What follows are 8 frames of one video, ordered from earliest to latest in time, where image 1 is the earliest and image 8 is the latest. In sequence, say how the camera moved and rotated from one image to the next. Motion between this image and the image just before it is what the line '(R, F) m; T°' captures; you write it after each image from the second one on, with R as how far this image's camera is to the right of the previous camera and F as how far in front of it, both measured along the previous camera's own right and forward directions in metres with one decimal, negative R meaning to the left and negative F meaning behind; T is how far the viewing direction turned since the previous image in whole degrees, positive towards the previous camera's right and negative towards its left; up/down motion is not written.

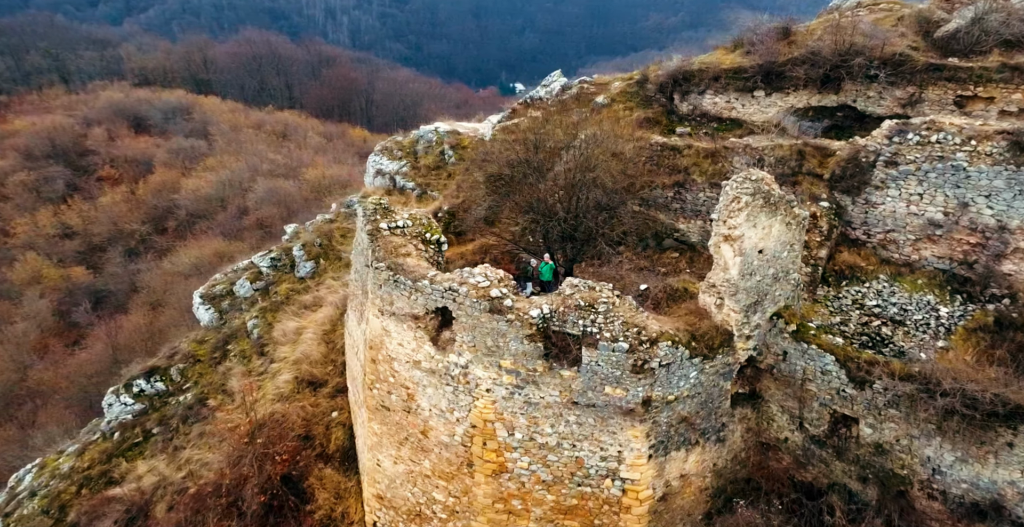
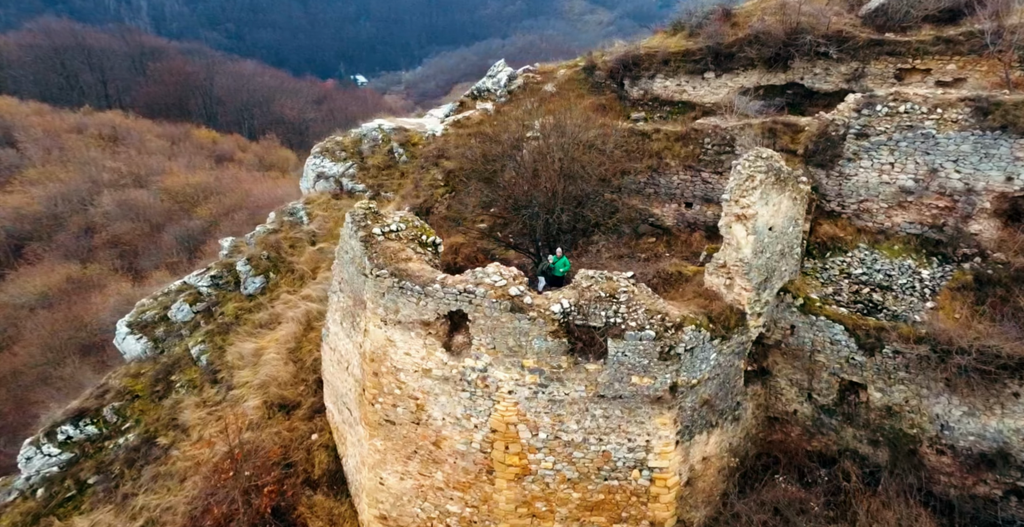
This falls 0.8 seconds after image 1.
(-1.3, +0.5) m; +8°
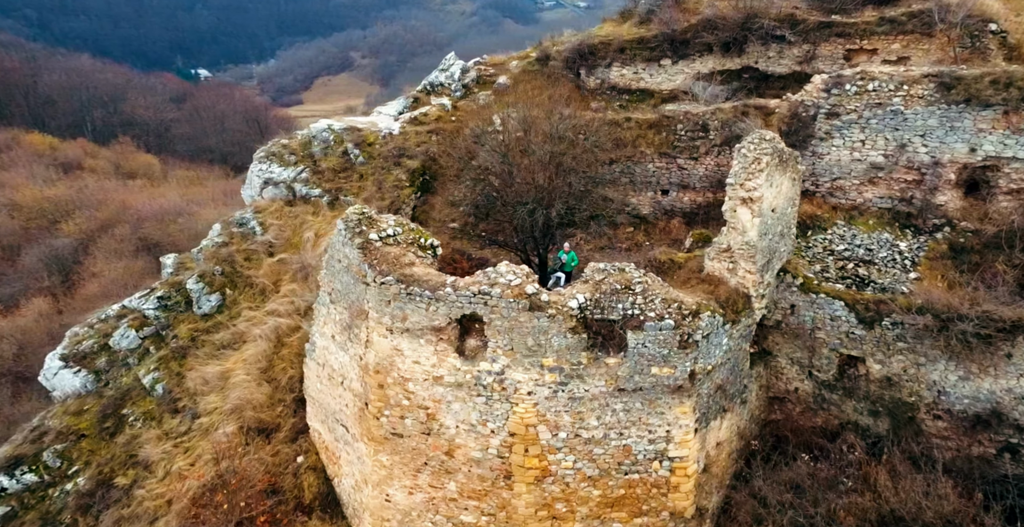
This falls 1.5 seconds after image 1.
(-1.0, +0.4) m; +7°
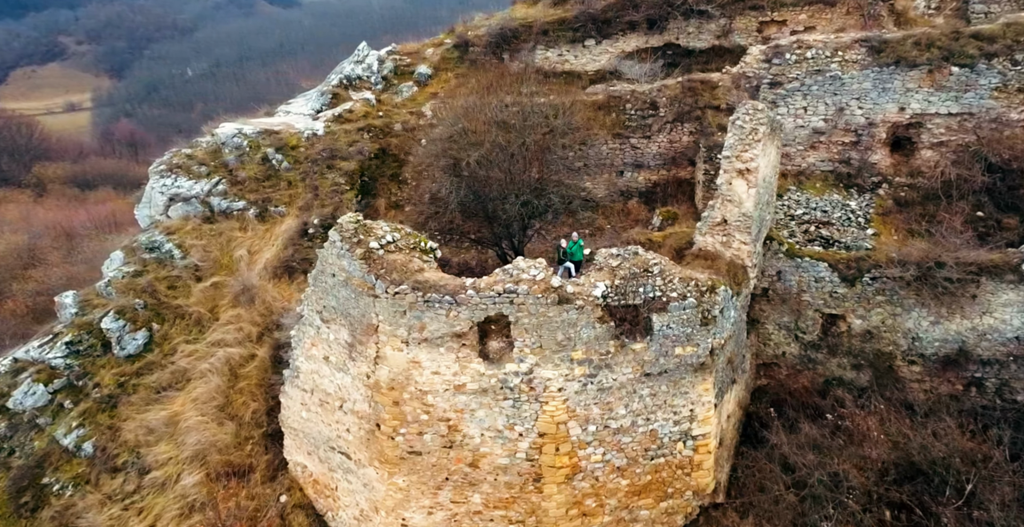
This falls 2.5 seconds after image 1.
(-1.5, +0.6) m; +11°
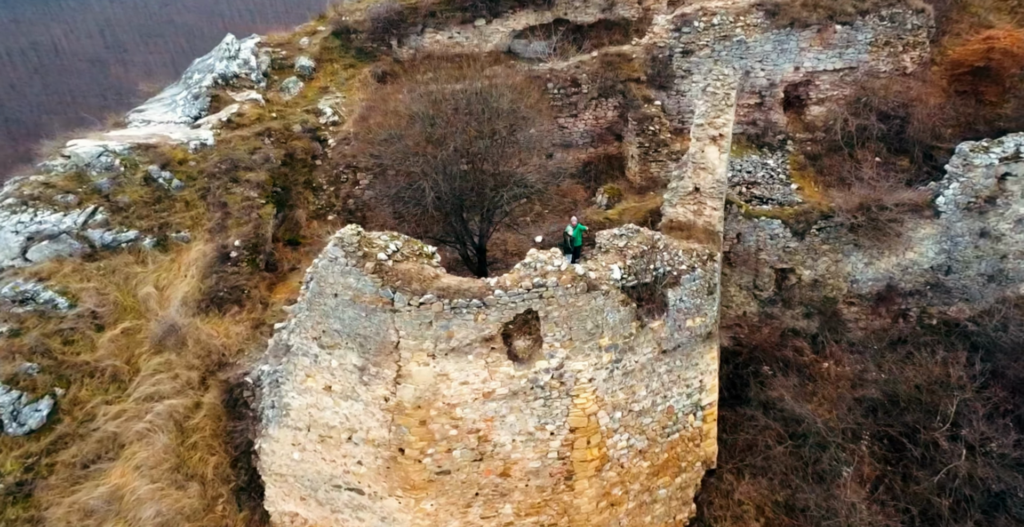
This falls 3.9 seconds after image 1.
(-1.7, +0.6) m; +14°
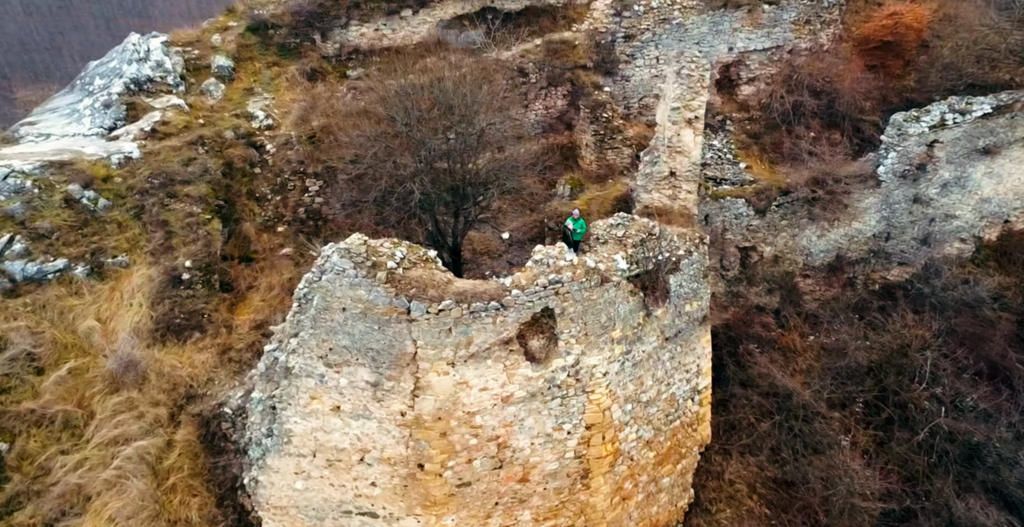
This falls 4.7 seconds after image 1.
(-1.0, +0.3) m; +8°
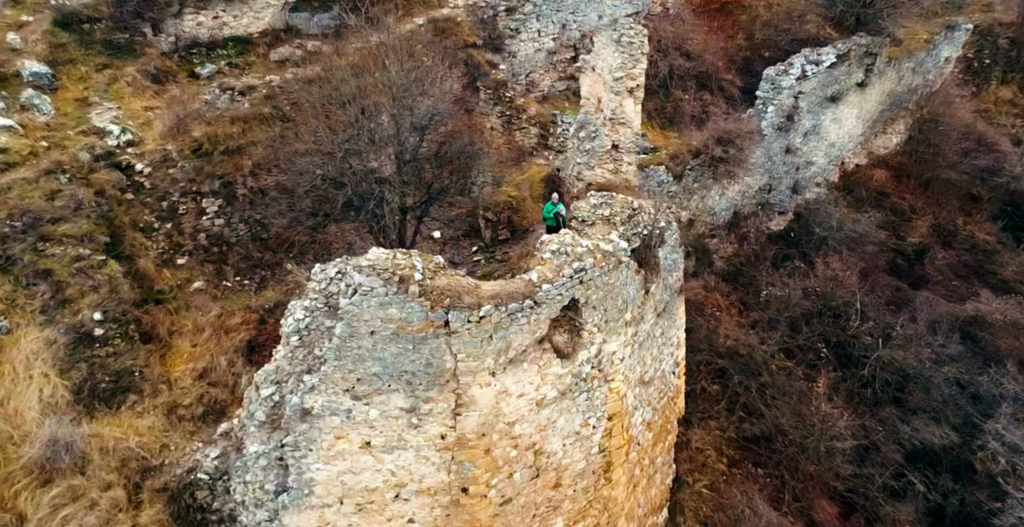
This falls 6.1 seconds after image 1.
(-1.7, +0.4) m; +15°
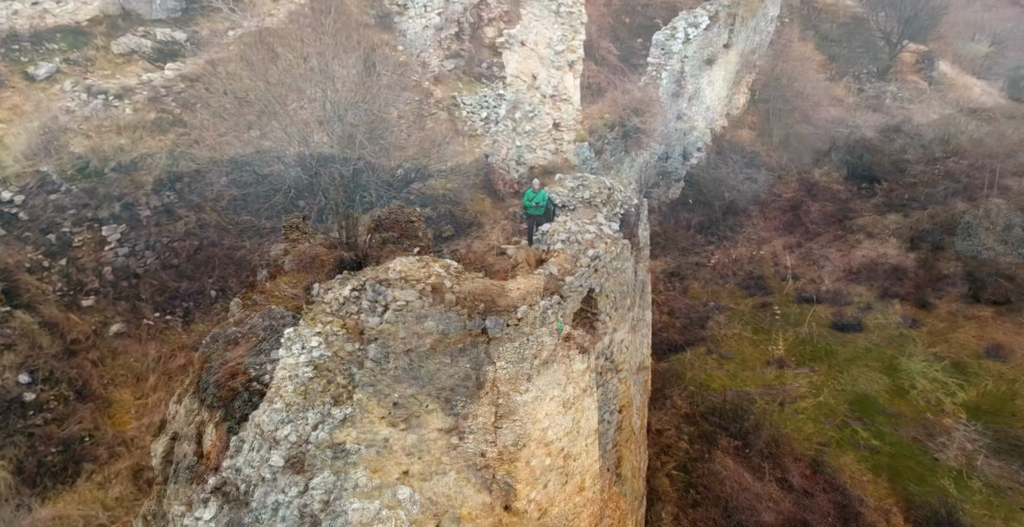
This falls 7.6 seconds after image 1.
(-1.5, +0.3) m; +14°
